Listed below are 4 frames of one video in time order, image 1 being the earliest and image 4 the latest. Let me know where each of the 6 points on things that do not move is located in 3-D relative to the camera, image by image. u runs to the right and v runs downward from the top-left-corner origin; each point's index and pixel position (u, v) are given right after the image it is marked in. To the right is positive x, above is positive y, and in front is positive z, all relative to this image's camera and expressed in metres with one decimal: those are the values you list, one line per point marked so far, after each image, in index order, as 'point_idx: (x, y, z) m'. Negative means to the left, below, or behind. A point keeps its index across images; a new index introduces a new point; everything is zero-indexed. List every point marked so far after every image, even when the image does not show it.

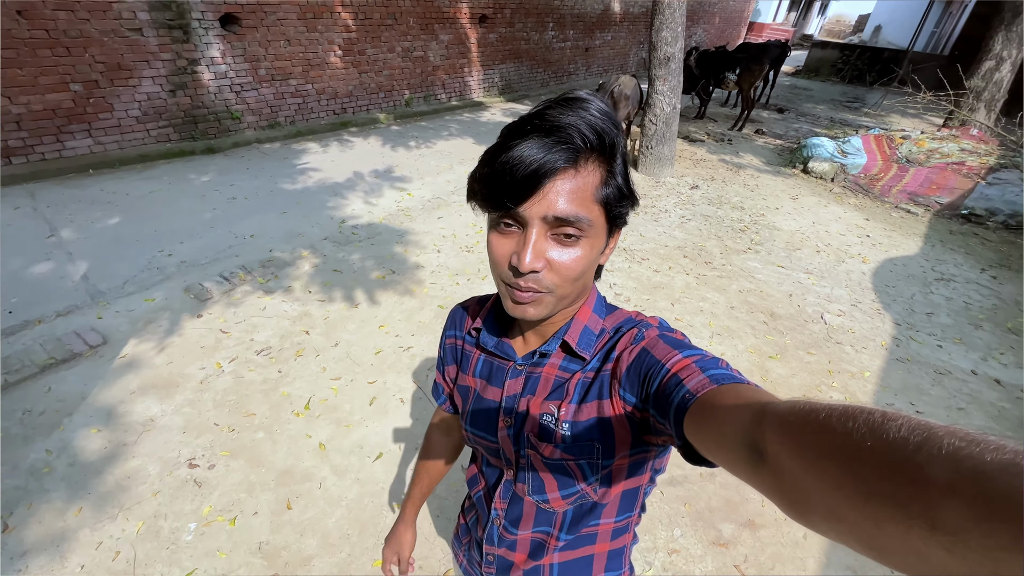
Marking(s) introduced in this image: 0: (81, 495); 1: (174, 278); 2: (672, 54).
0: (-2.2, -1.0, +2.3) m
1: (-2.8, +0.1, +3.8) m
2: (+2.2, +3.2, +6.2) m
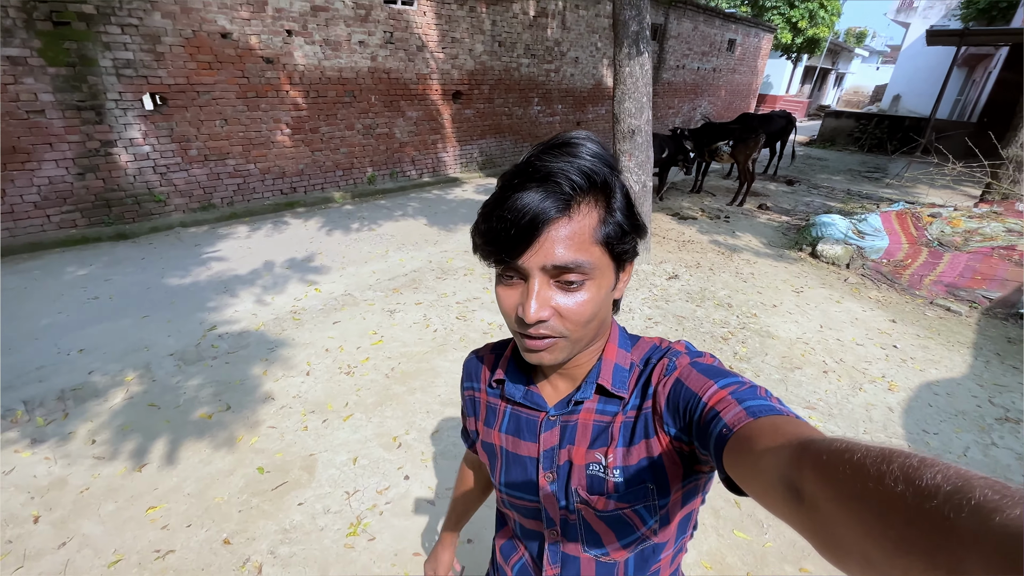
0: (-3.1, -1.7, +1.2) m
1: (-3.7, -0.8, +2.9) m
2: (+1.5, +1.9, +5.4) m
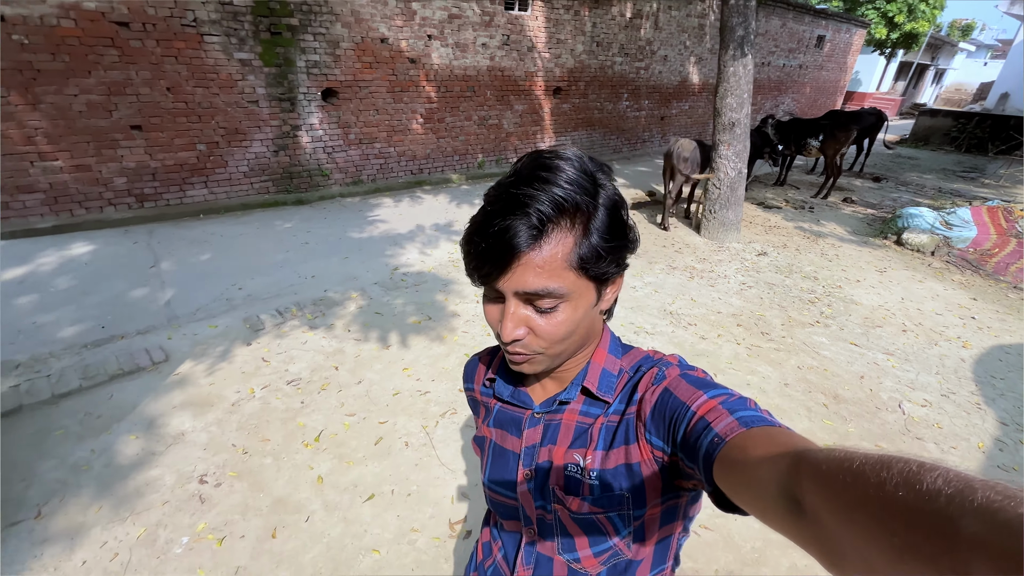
0: (-2.2, -1.1, +2.5) m
1: (-2.5, -0.2, +4.2) m
2: (+3.0, +2.3, +6.1) m
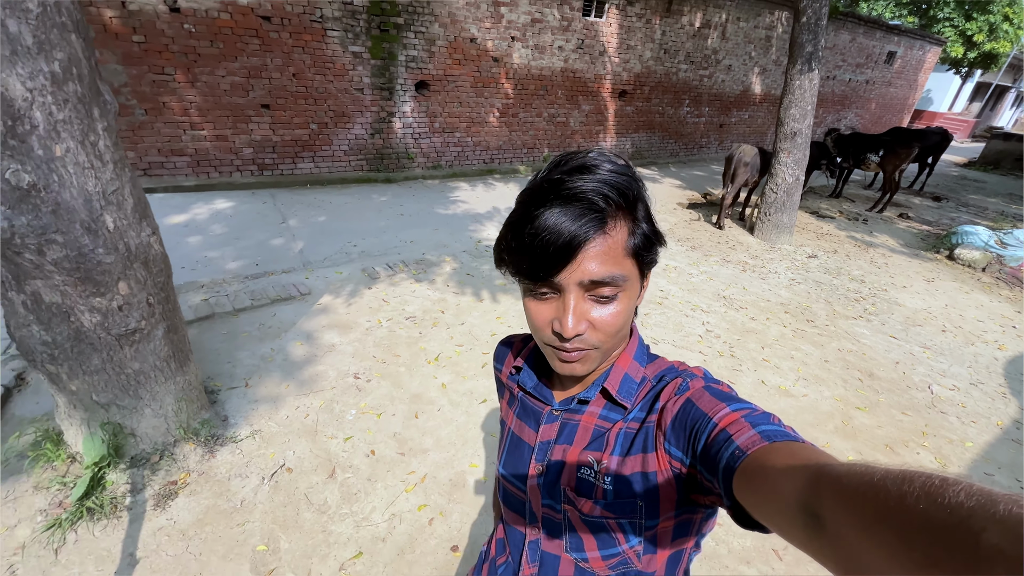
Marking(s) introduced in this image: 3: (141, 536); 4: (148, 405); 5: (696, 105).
0: (-1.6, -0.7, +3.4) m
1: (-1.7, +0.3, +5.1) m
2: (+4.1, +2.3, +6.6) m
3: (-1.8, -1.2, +2.2) m
4: (-2.0, -0.6, +2.4) m
5: (+4.8, +4.8, +11.8) m
